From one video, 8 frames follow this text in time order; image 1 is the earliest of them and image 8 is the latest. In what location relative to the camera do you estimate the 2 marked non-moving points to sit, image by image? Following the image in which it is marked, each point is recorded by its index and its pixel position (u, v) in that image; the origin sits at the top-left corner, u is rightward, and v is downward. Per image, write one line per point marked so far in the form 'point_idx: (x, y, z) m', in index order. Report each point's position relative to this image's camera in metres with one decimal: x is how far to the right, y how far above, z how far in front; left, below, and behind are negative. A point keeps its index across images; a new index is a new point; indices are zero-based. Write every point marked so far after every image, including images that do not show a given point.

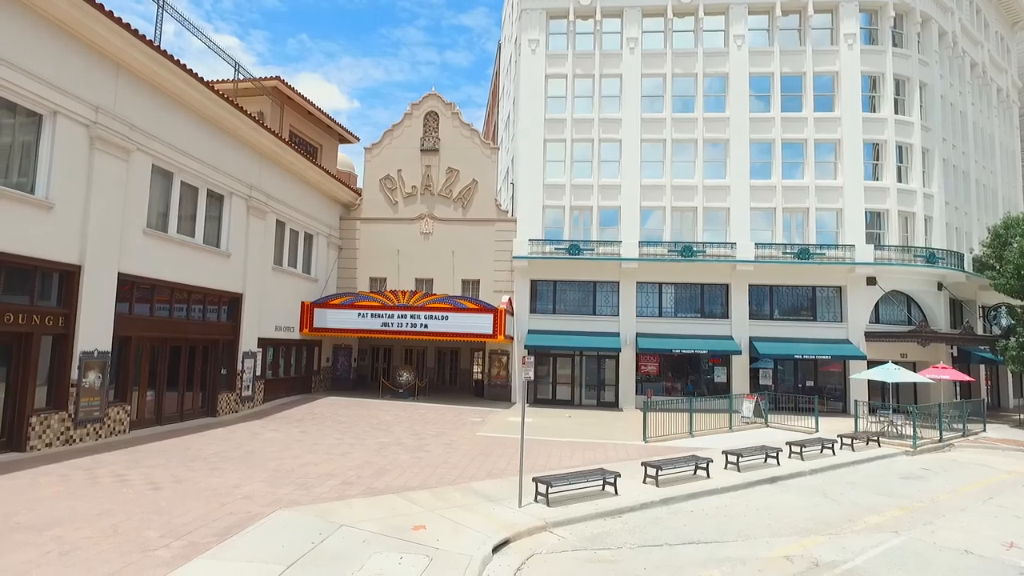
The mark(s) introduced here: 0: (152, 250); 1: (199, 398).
0: (-8.5, +0.9, +14.6) m
1: (-8.6, -3.0, +16.8) m
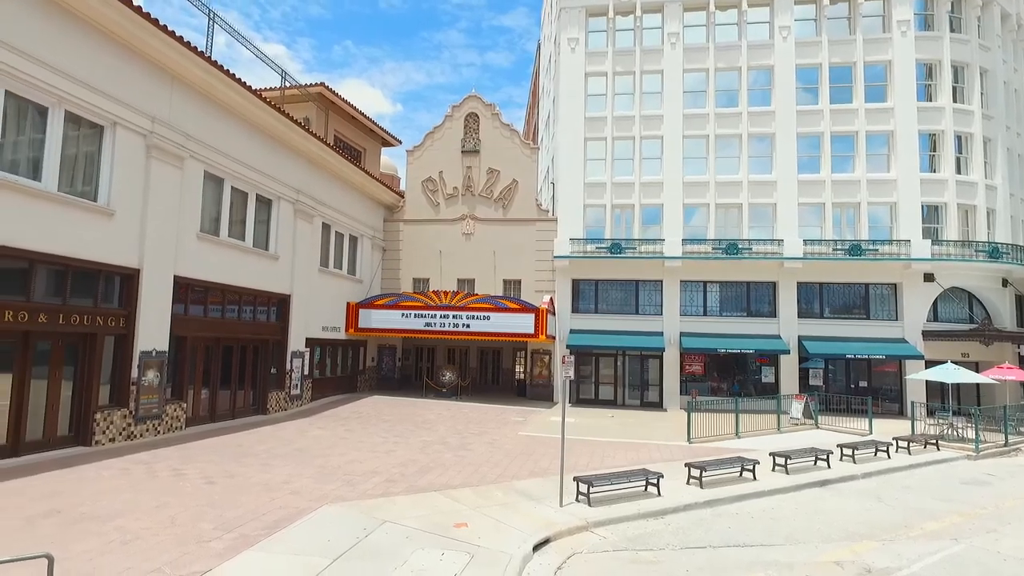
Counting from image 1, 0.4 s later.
0: (-7.5, +0.8, +15.1) m
1: (-7.4, -3.0, +17.4) m
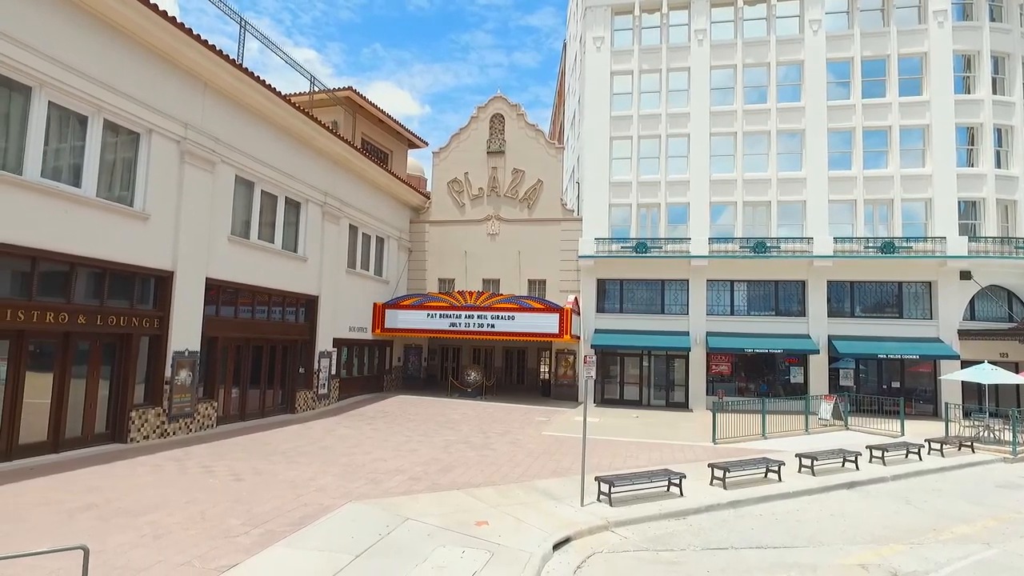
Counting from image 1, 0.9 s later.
0: (-6.9, +0.8, +15.5) m
1: (-6.7, -3.1, +17.8) m
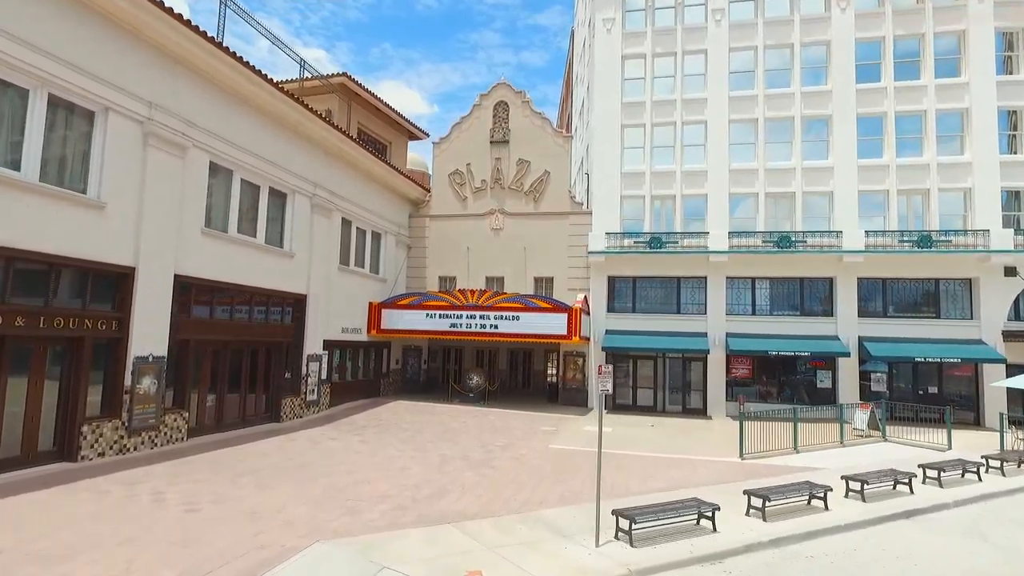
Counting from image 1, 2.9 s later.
0: (-6.8, +0.9, +14.1) m
1: (-6.6, -3.0, +16.3) m
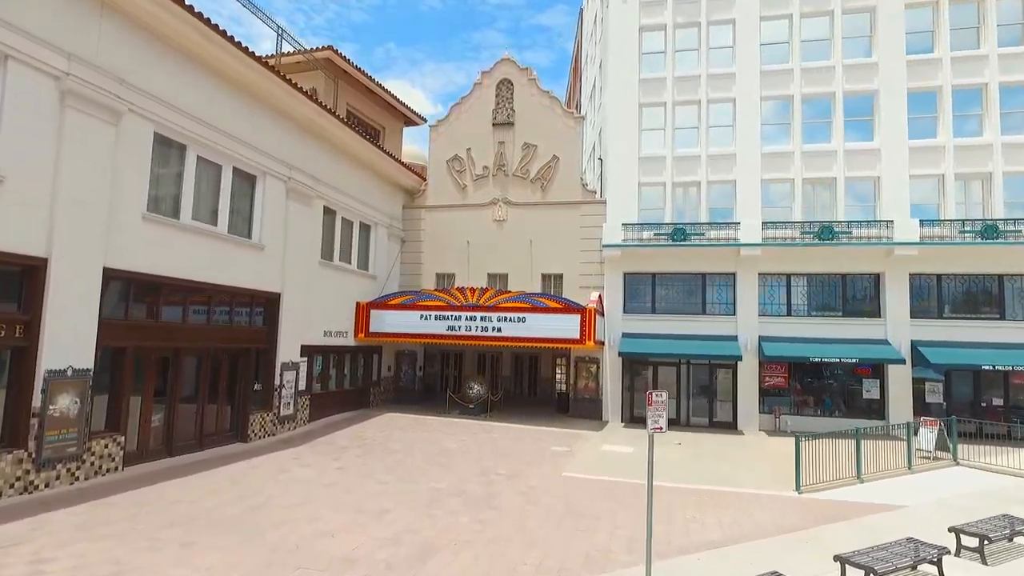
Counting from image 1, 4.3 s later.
0: (-6.7, +0.9, +11.7) m
1: (-6.5, -2.9, +14.0) m
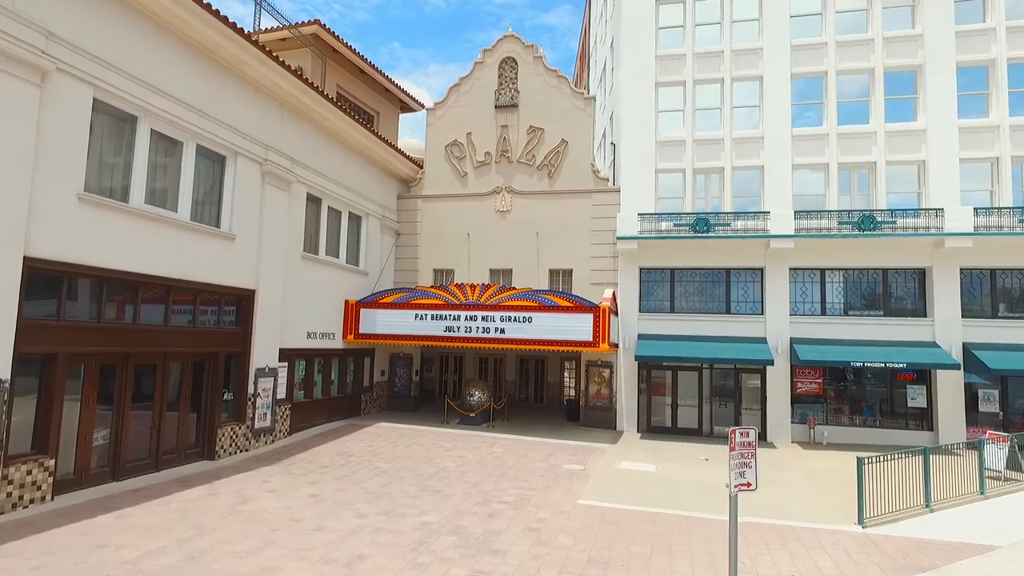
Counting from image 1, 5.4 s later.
0: (-6.6, +1.0, +9.9) m
1: (-6.4, -2.9, +12.2) m
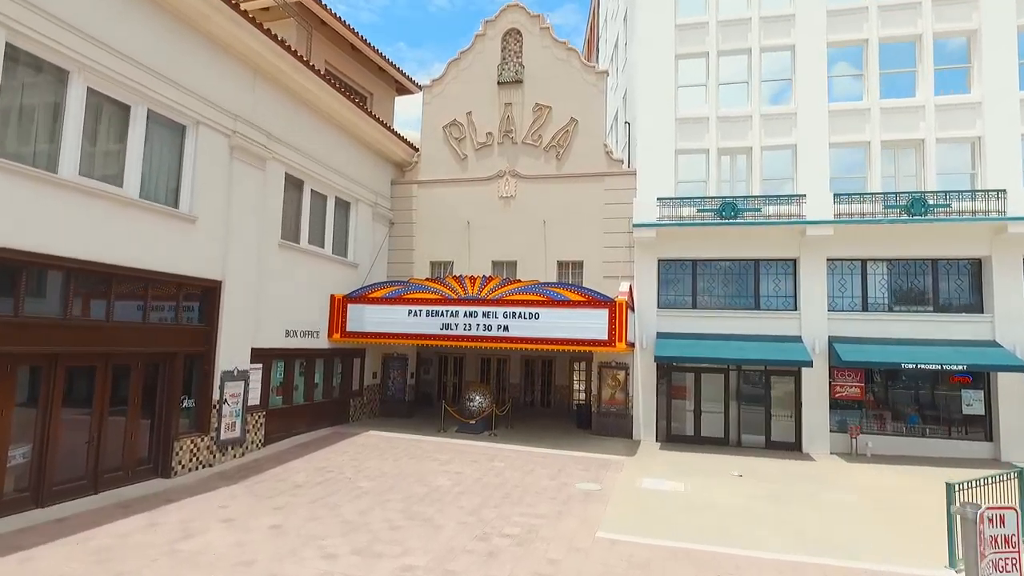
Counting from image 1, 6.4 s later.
0: (-6.6, +1.2, +8.2) m
1: (-6.3, -2.7, +10.4) m
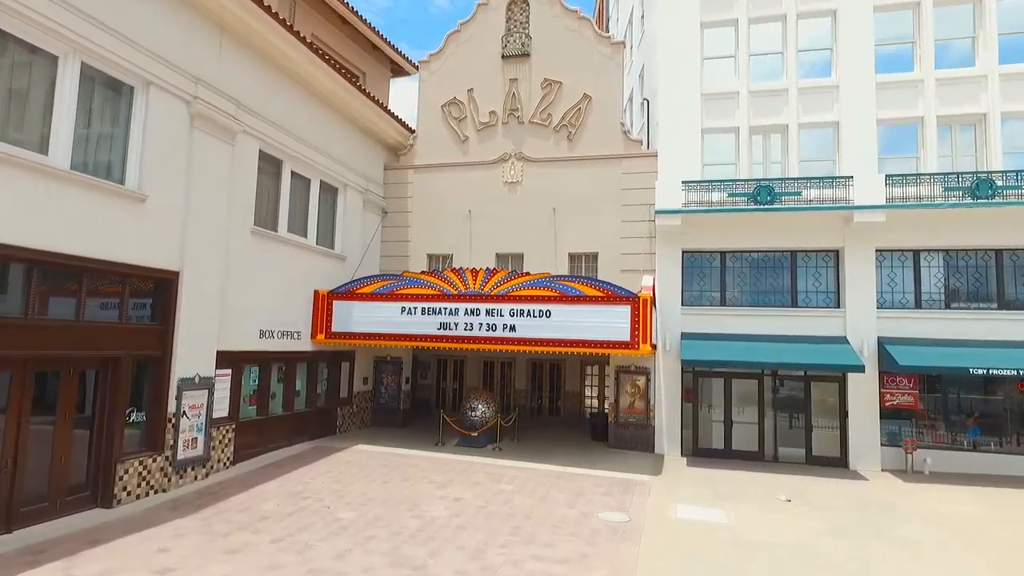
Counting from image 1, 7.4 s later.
0: (-6.4, +1.3, +6.4) m
1: (-6.1, -2.5, +8.6) m
